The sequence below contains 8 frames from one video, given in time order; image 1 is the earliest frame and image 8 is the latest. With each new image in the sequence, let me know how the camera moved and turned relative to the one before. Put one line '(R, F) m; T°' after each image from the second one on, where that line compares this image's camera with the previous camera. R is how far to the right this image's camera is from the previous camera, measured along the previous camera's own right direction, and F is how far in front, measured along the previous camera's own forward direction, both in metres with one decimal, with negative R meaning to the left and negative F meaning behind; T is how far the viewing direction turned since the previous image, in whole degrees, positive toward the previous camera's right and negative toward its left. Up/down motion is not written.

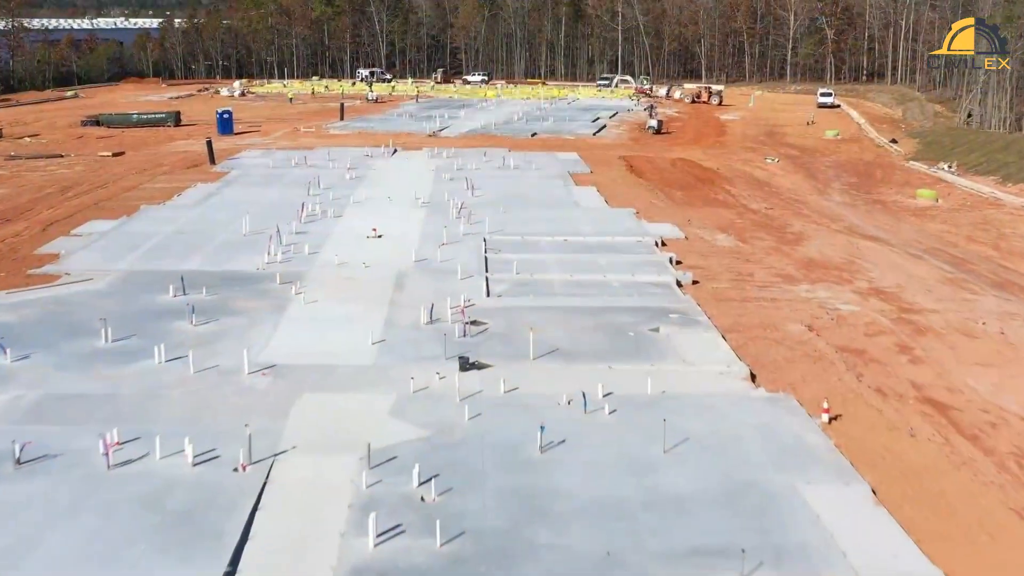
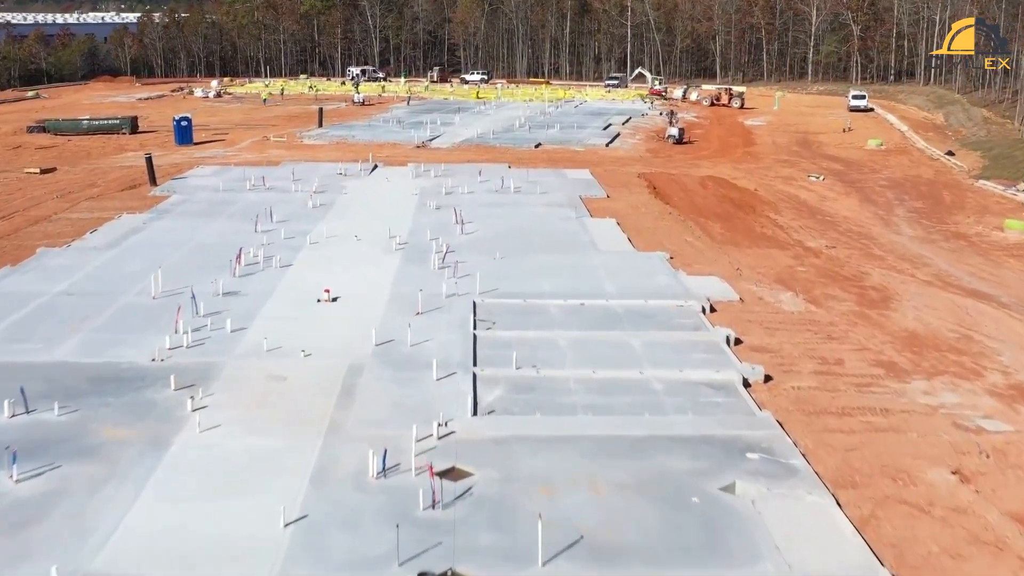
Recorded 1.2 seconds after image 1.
(0.0, +4.7) m; 0°
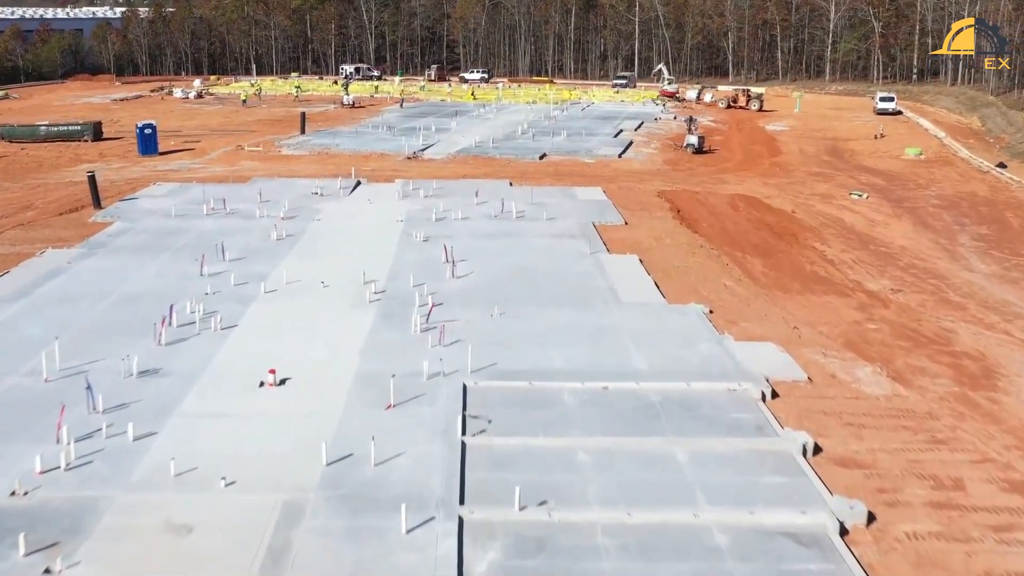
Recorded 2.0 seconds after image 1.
(0.0, +3.3) m; 0°
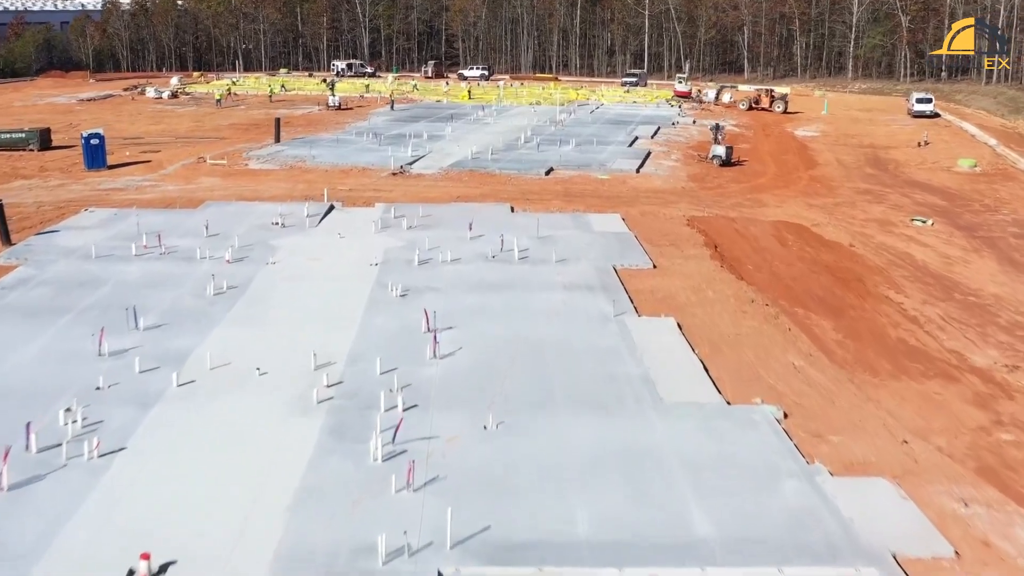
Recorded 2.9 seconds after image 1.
(0.0, +3.8) m; 0°
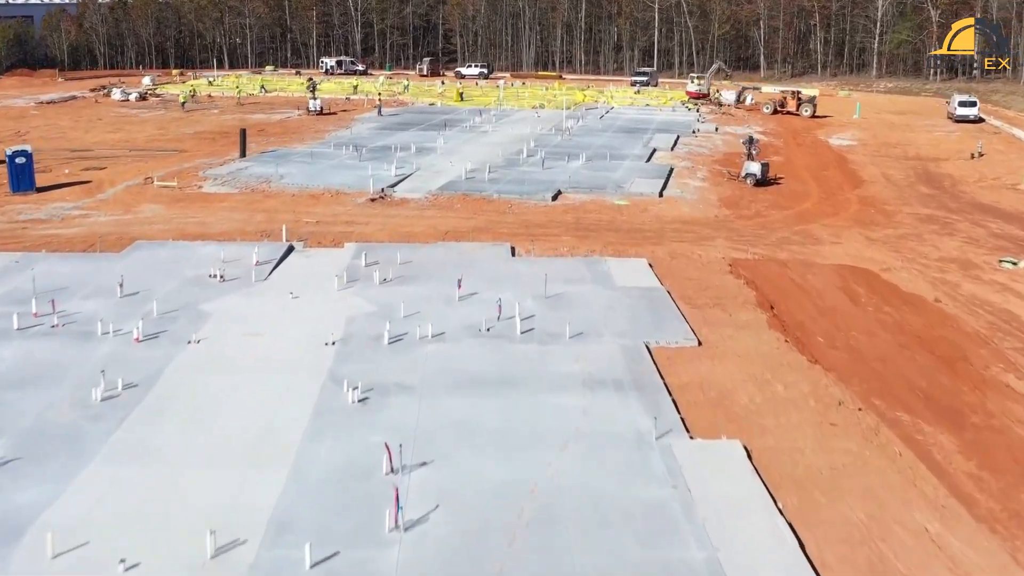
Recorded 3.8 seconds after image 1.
(0.0, +3.8) m; 0°
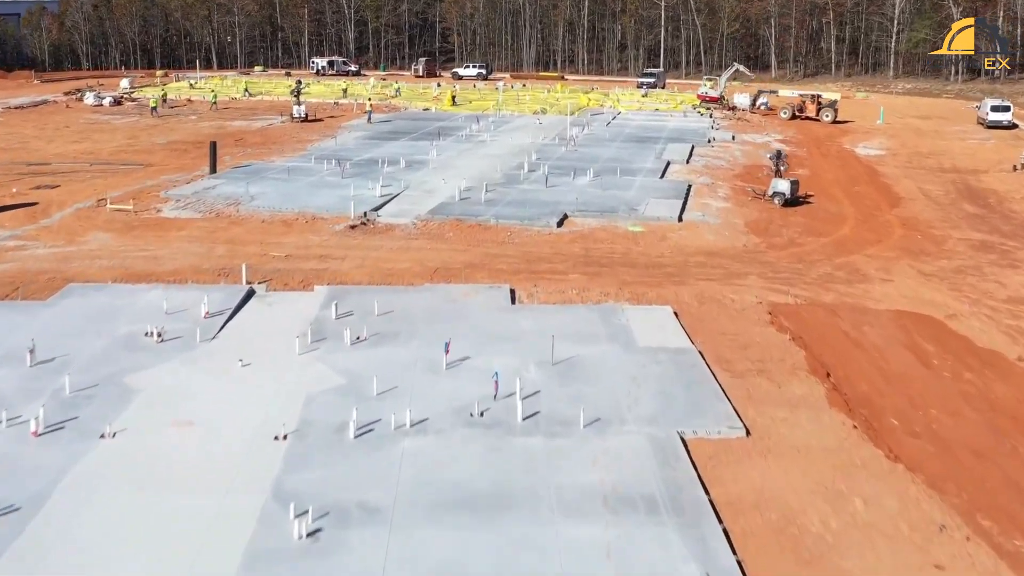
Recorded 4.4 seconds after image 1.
(0.0, +2.5) m; 0°
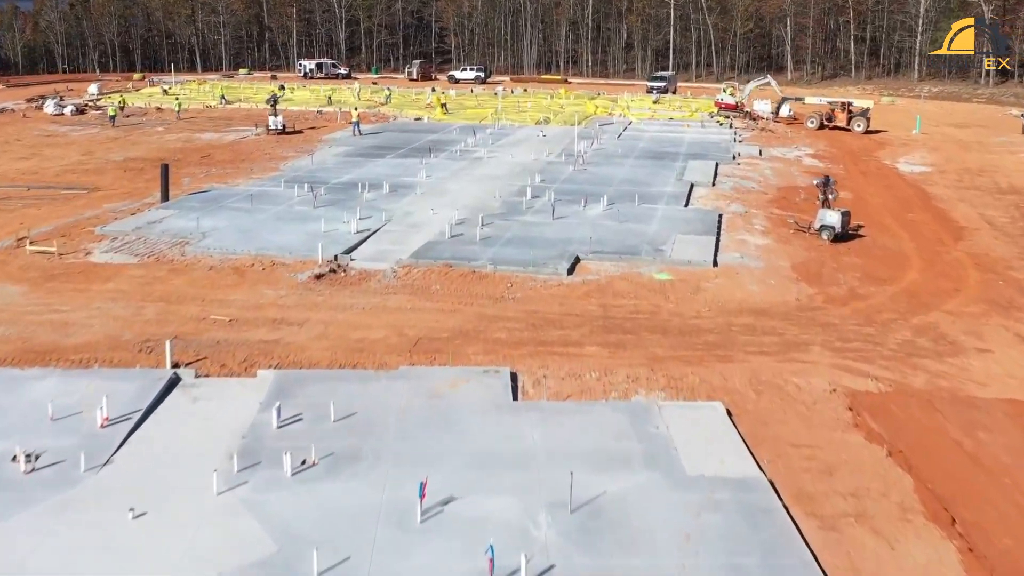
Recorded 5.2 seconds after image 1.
(0.0, +3.2) m; 0°
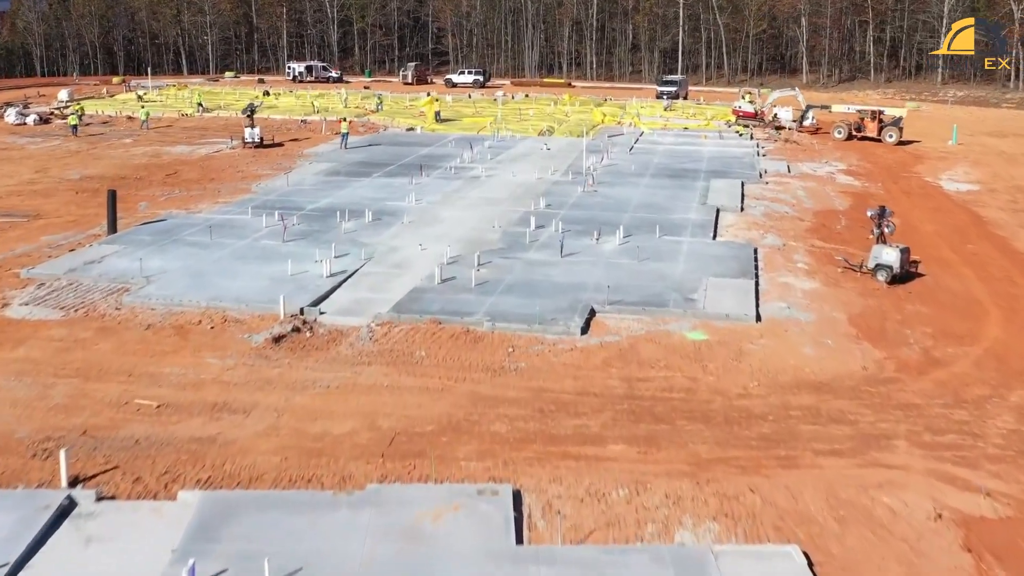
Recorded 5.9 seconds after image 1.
(0.0, +2.7) m; 0°
